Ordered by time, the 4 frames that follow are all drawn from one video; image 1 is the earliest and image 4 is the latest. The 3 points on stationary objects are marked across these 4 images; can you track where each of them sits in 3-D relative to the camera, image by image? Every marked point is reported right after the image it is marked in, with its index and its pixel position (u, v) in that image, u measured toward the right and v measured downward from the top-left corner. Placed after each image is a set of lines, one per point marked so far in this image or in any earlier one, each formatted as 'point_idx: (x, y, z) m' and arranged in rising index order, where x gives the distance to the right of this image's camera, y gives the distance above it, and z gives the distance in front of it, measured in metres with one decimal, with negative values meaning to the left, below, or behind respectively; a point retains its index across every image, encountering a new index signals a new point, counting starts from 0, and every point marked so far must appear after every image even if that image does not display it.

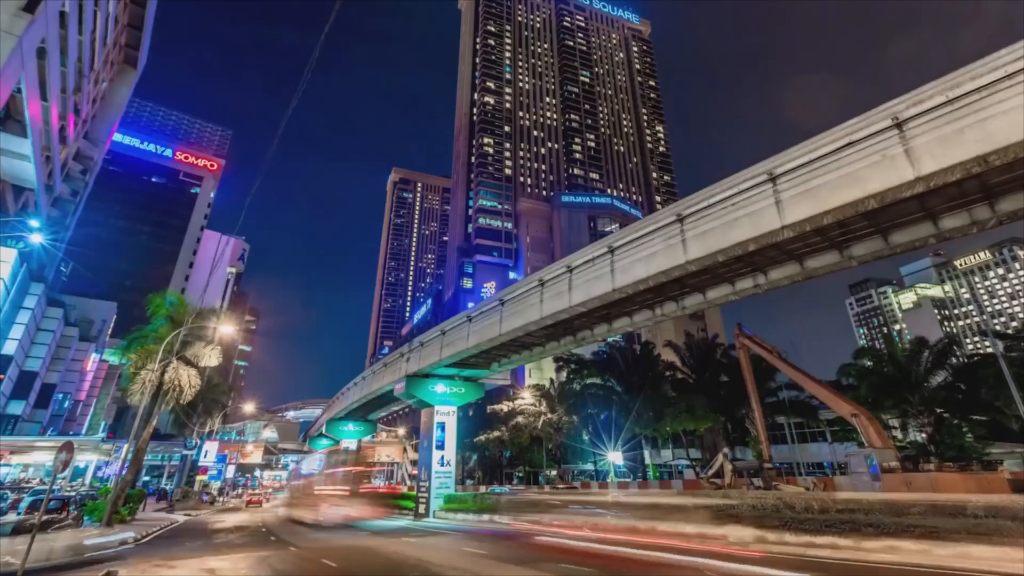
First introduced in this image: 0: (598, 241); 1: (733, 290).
0: (+3.5, +1.9, +19.3) m
1: (+7.6, 0.0, +17.7) m
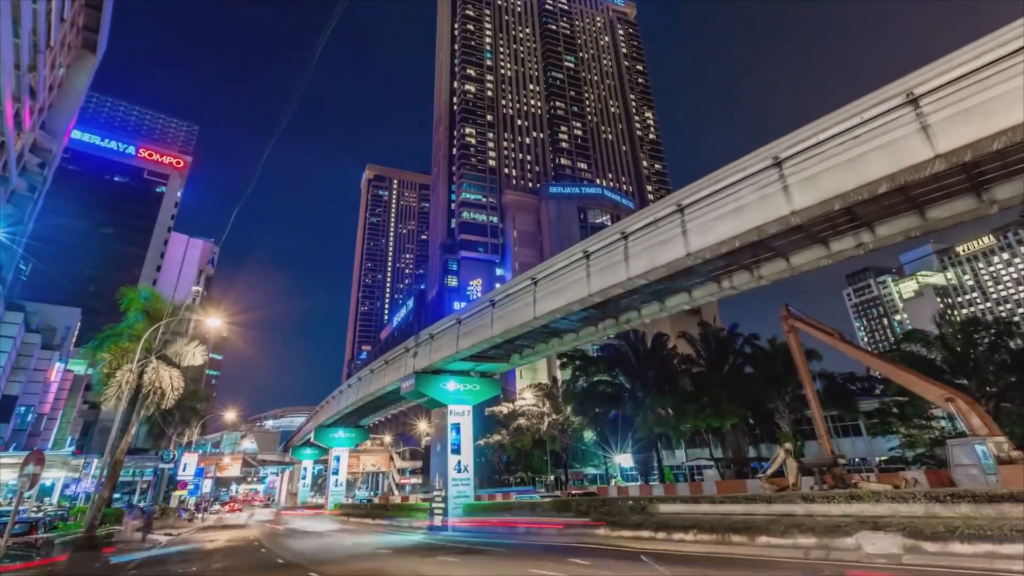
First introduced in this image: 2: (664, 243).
0: (+5.0, +2.9, +16.6) m
1: (+9.2, +1.0, +15.1) m
2: (+4.9, +1.5, +16.4) m
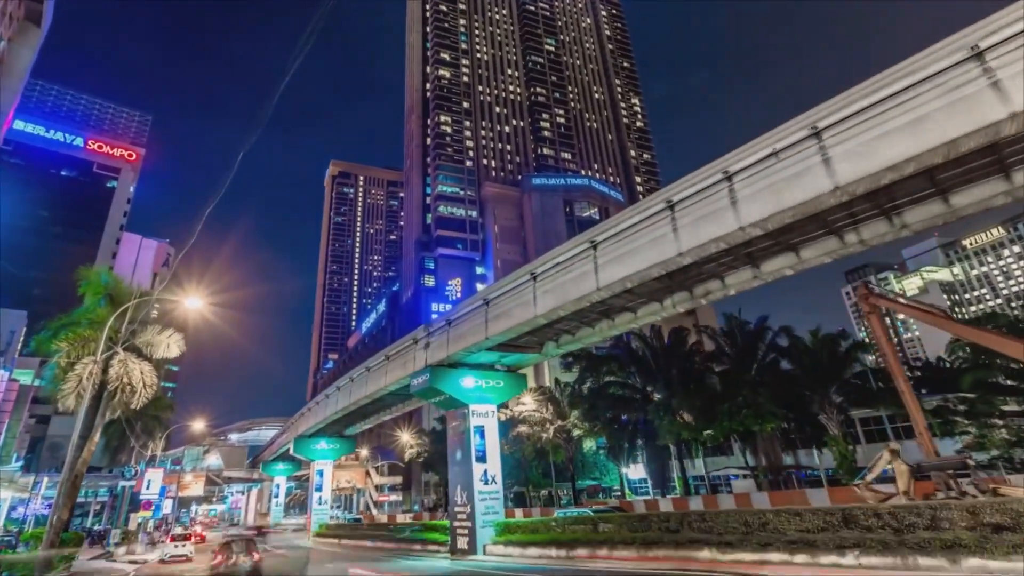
0: (+7.1, +4.2, +13.0) m
1: (+11.4, +2.4, +11.7) m
2: (+7.0, +2.8, +12.8) m
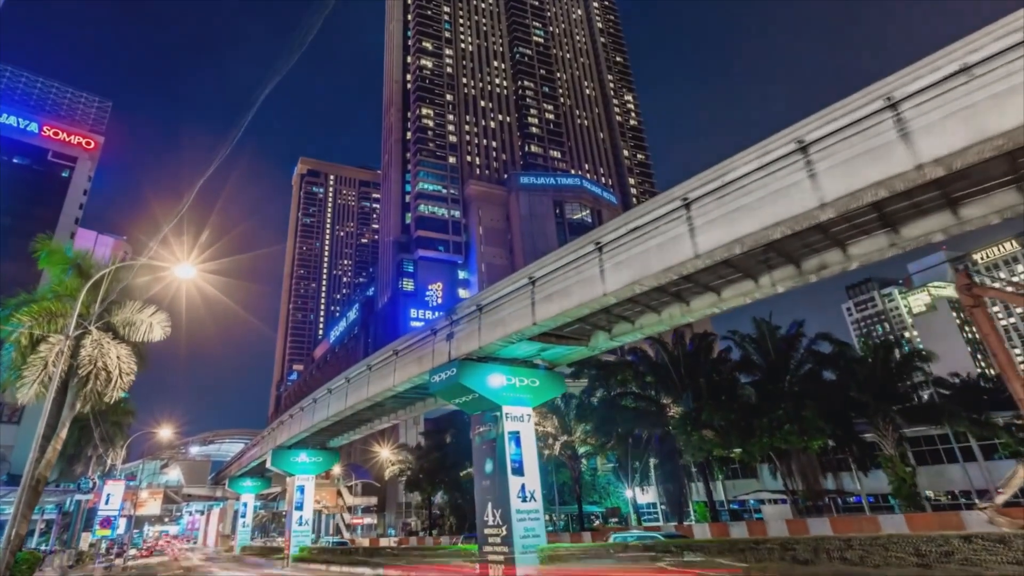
0: (+9.4, +5.0, +9.9) m
1: (+13.7, +3.2, +8.8) m
2: (+9.3, +3.6, +9.7) m
